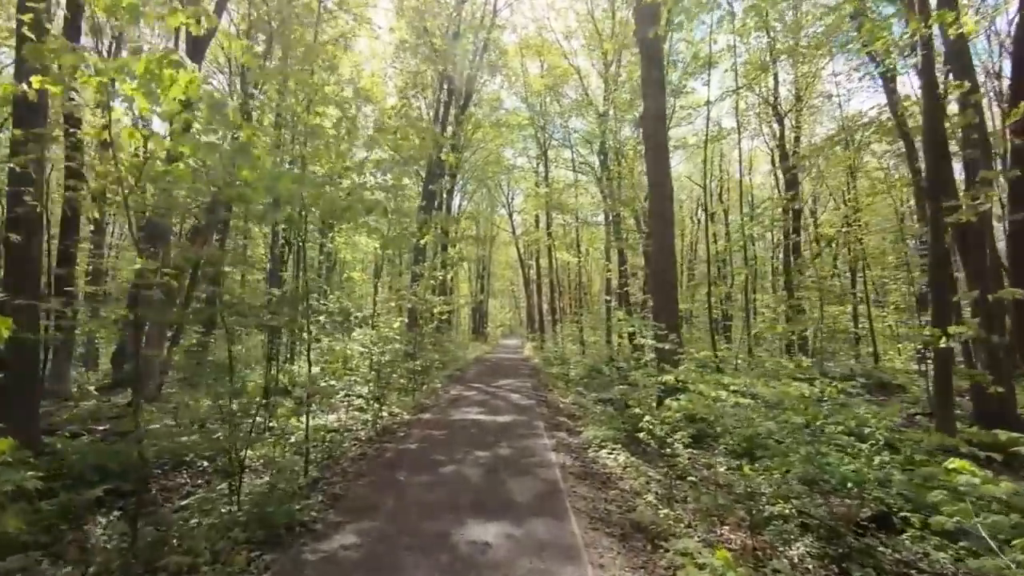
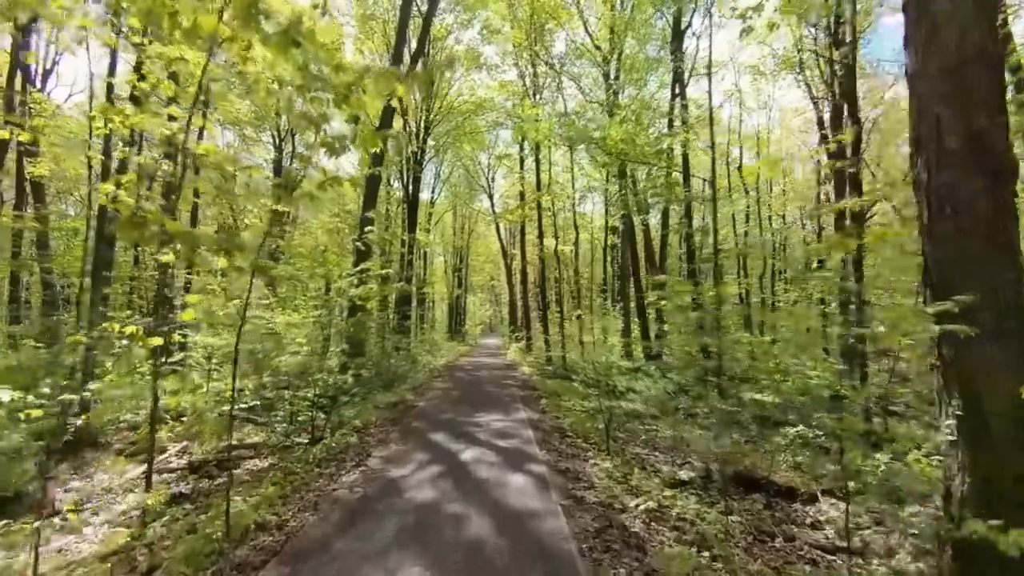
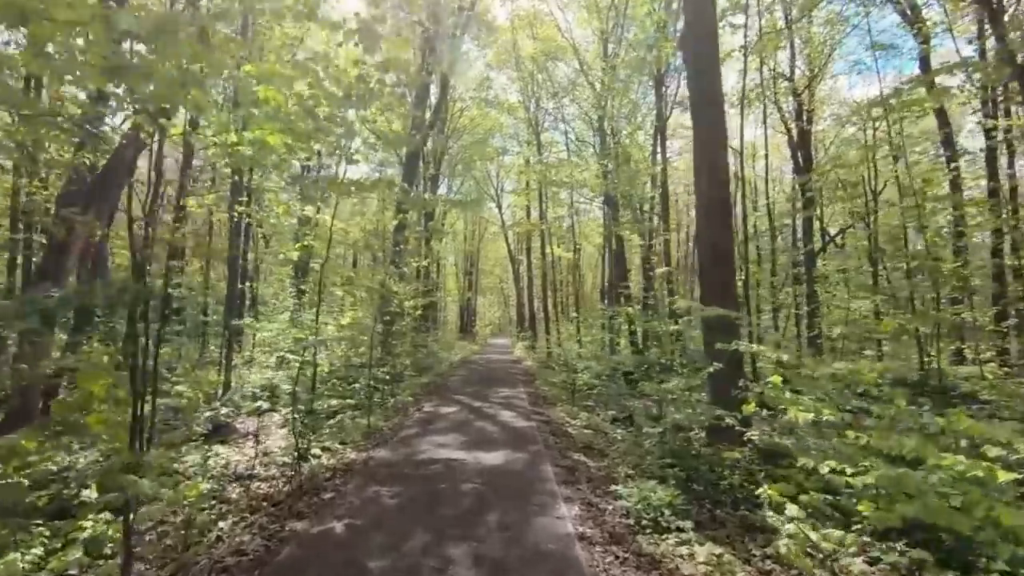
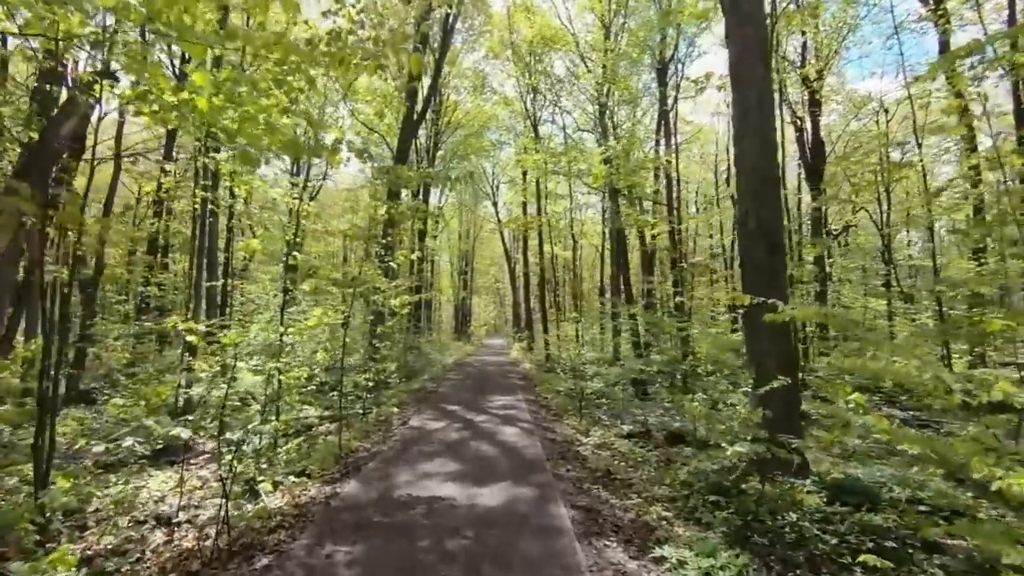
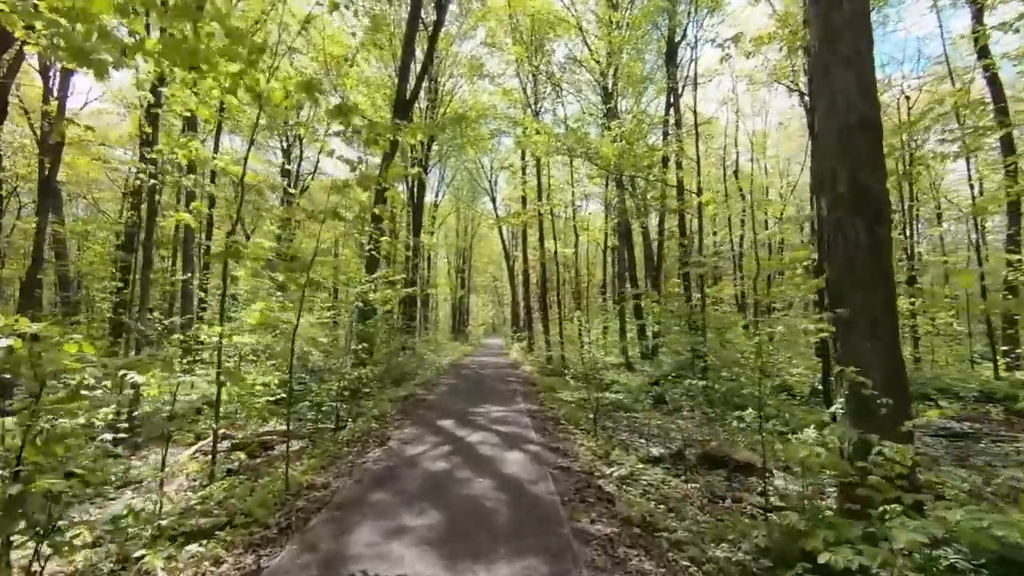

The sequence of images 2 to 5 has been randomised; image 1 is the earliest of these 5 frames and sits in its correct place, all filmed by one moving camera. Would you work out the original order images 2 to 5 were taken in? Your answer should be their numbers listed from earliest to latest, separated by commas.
3, 4, 5, 2
